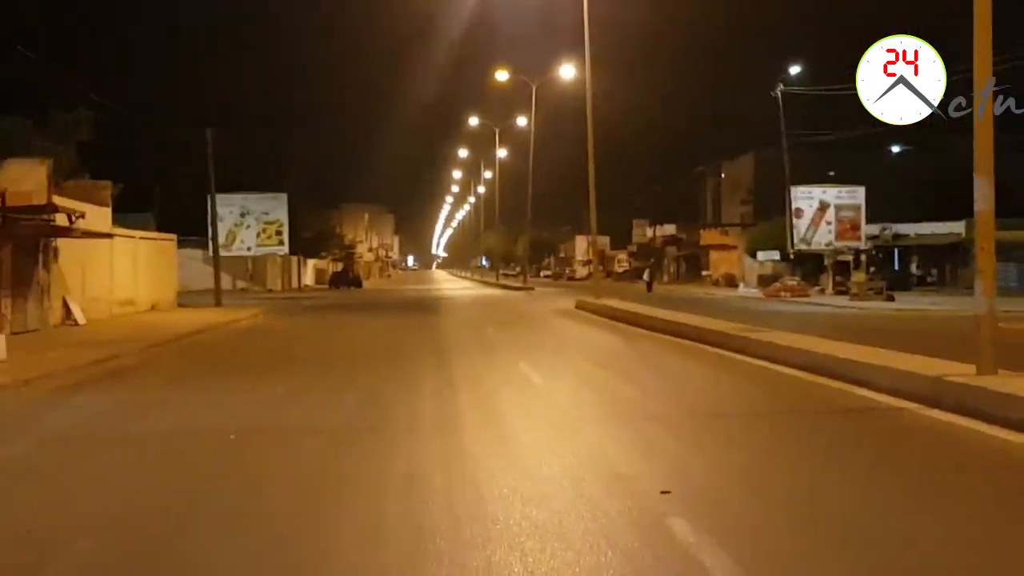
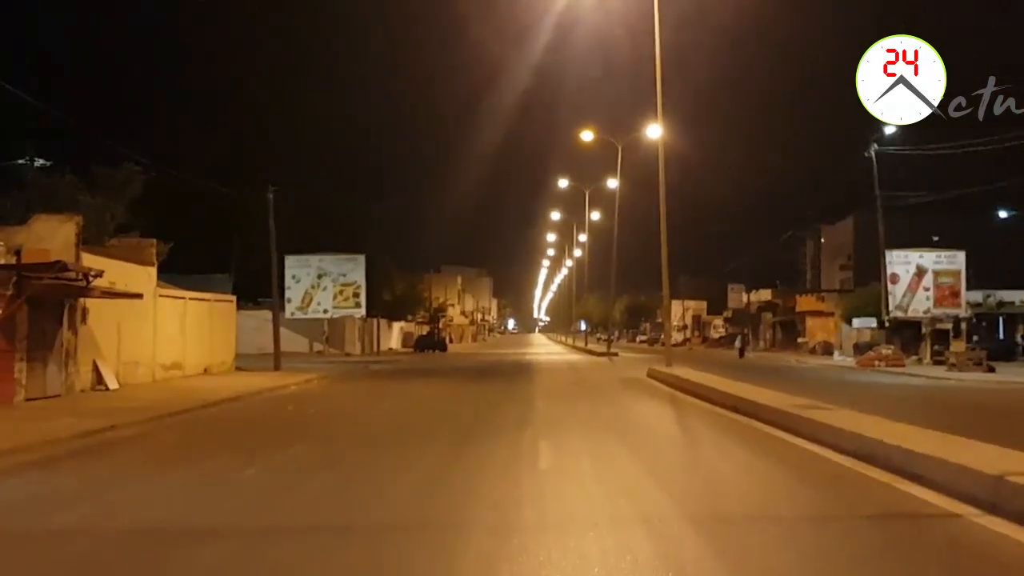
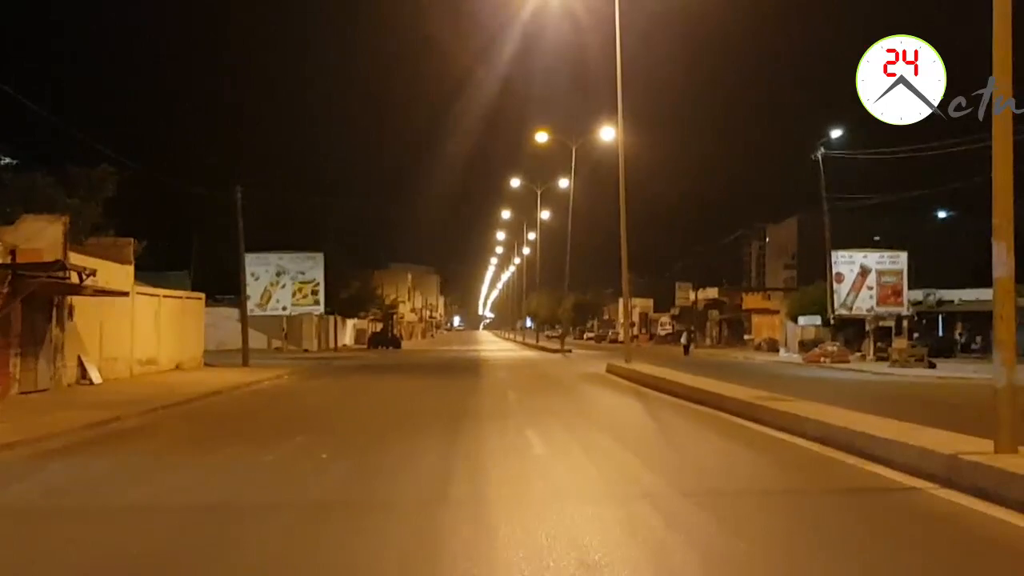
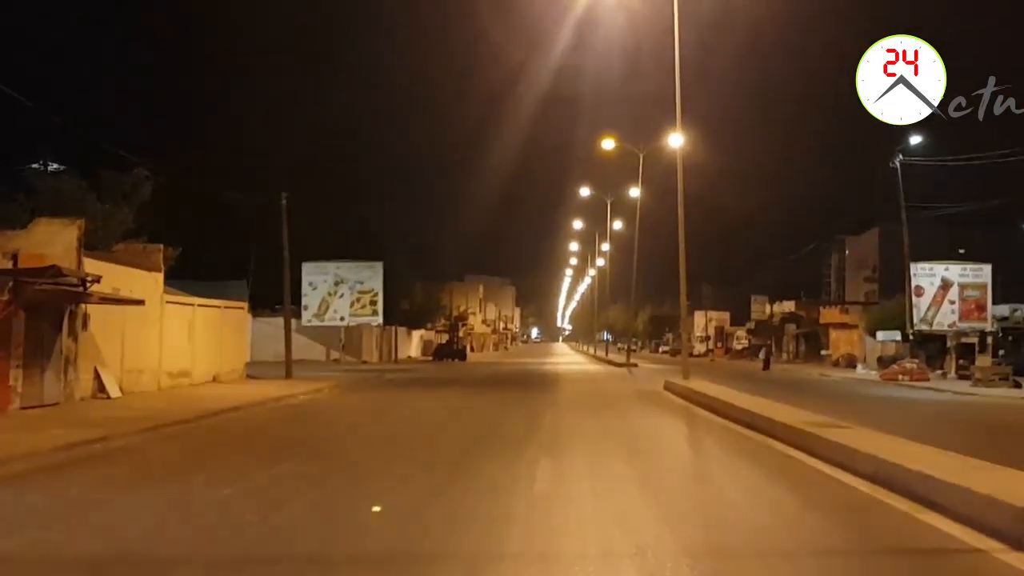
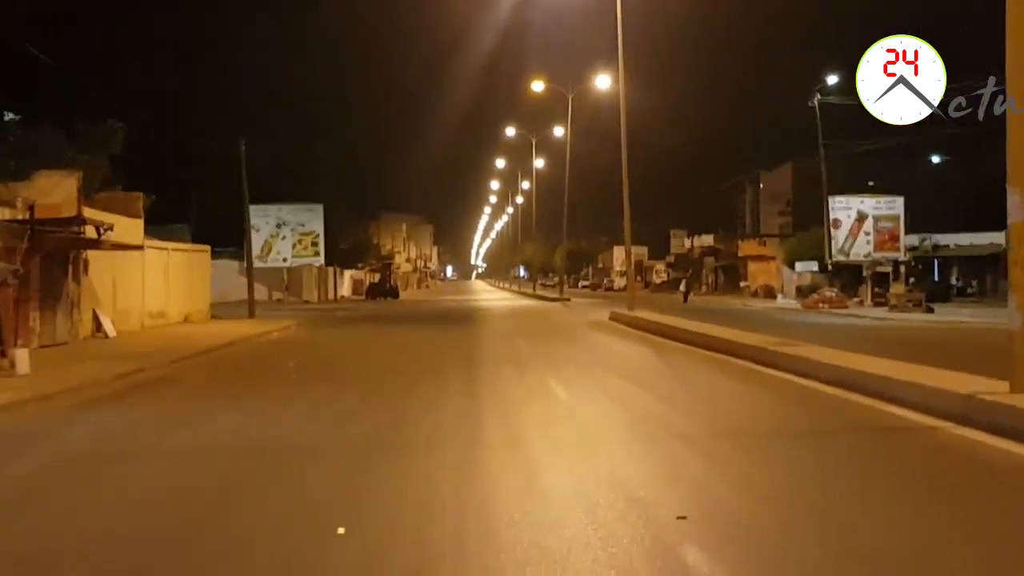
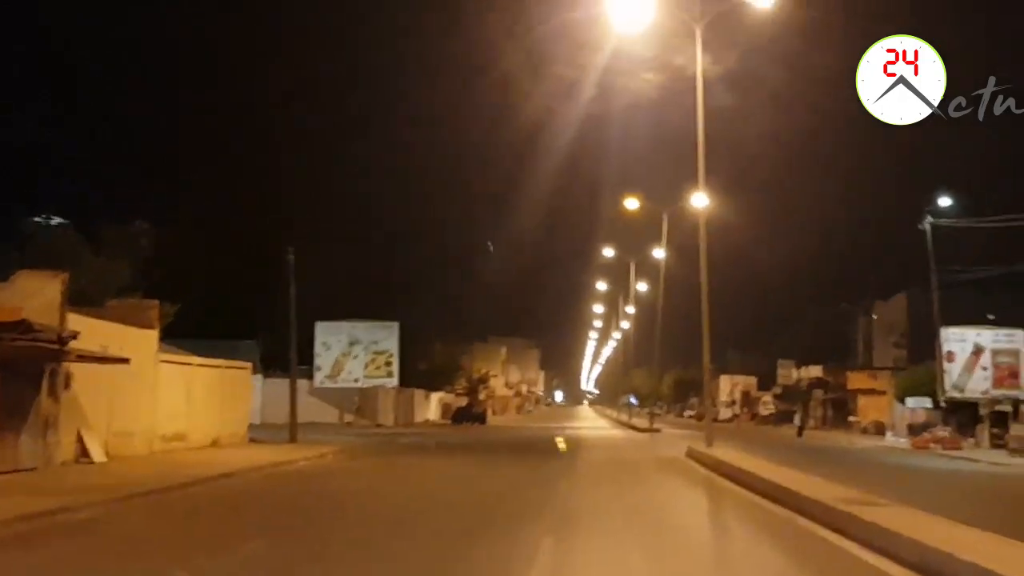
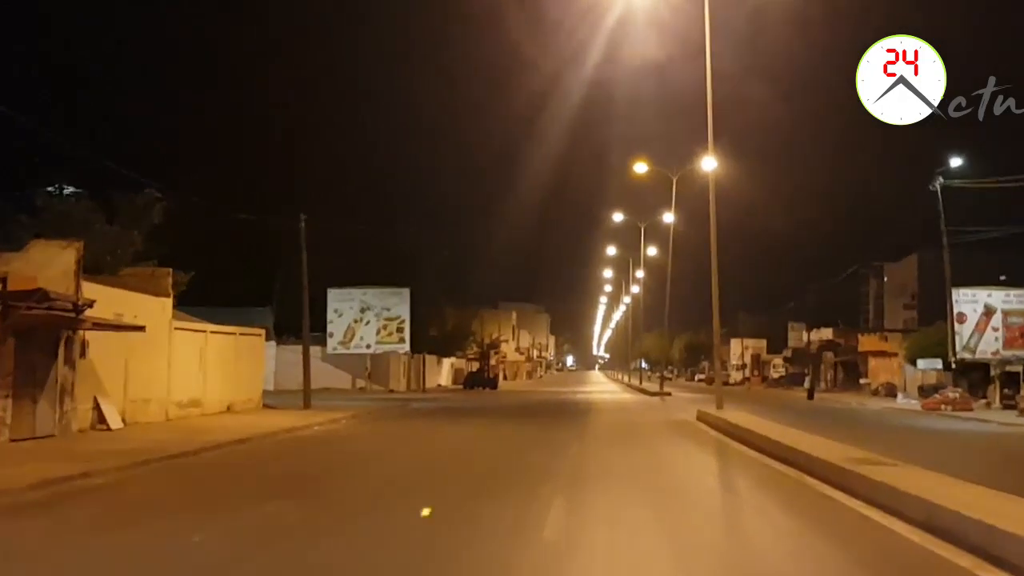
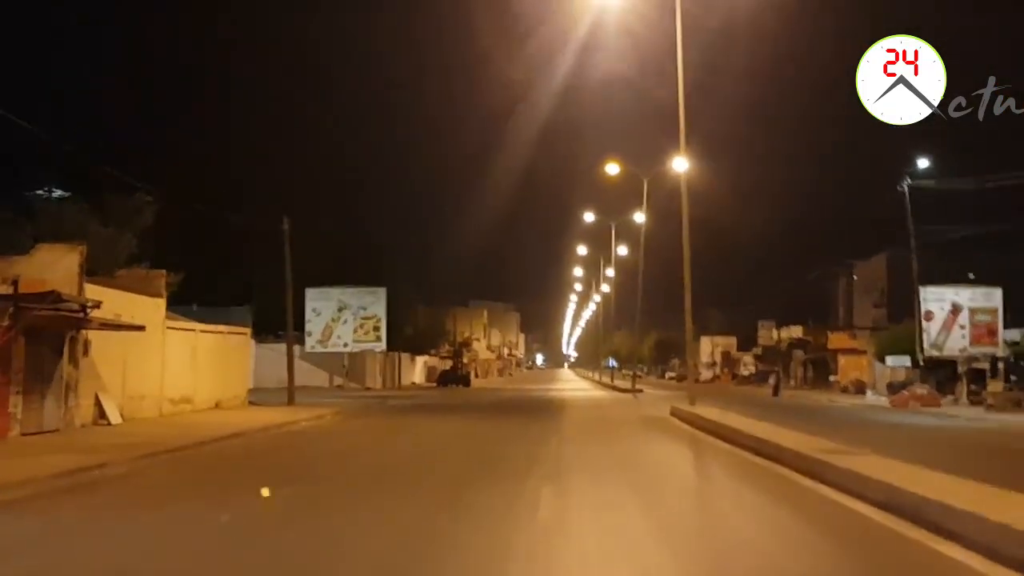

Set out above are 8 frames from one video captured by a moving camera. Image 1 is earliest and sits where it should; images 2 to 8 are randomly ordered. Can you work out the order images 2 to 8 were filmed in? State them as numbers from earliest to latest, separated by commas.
5, 3, 2, 4, 8, 7, 6
